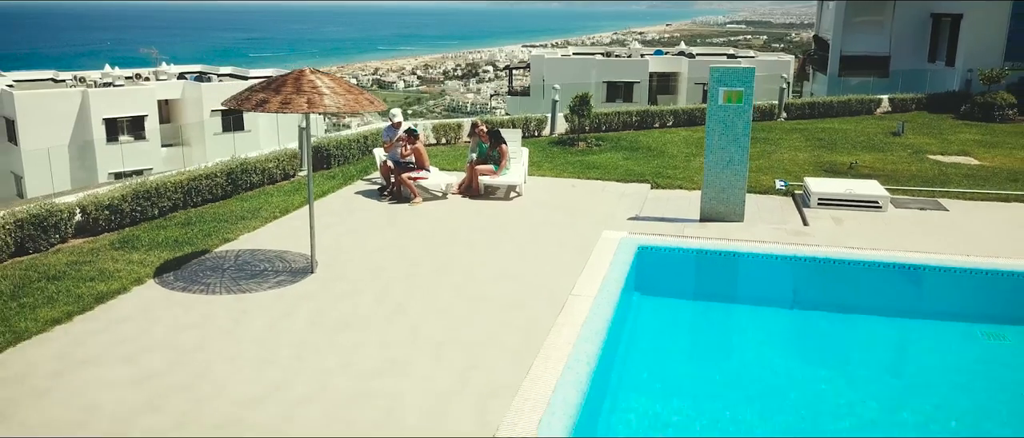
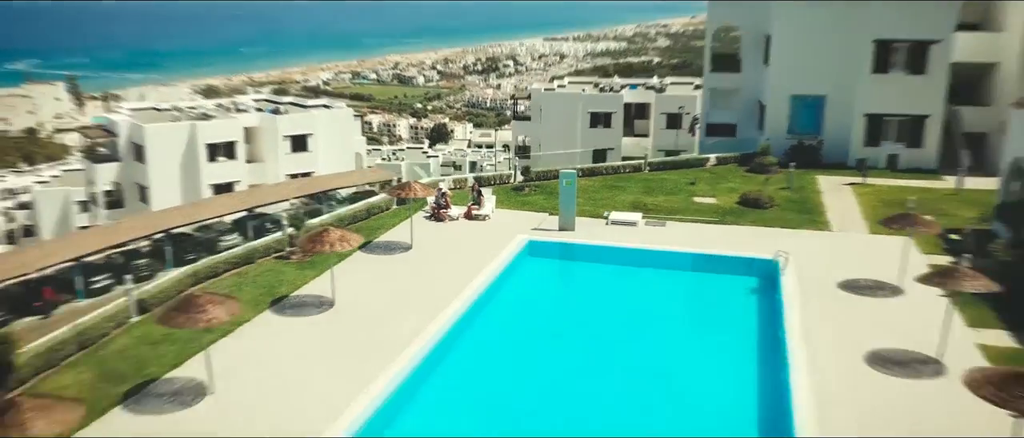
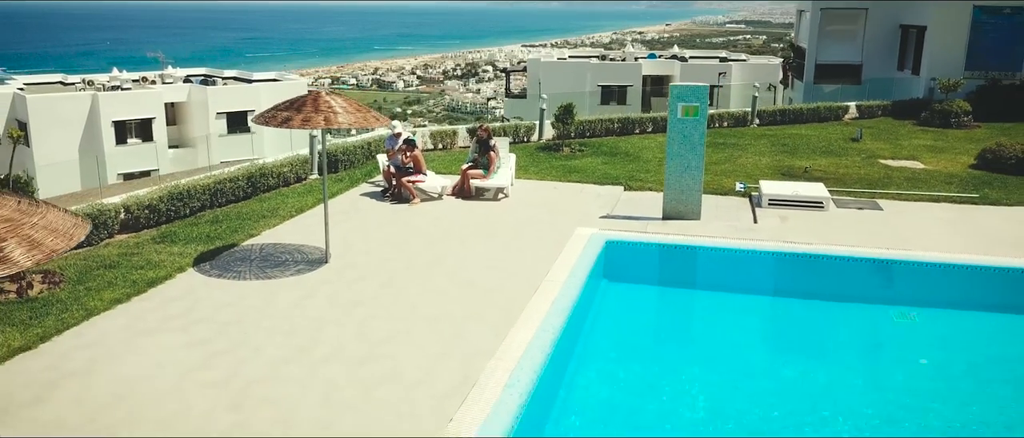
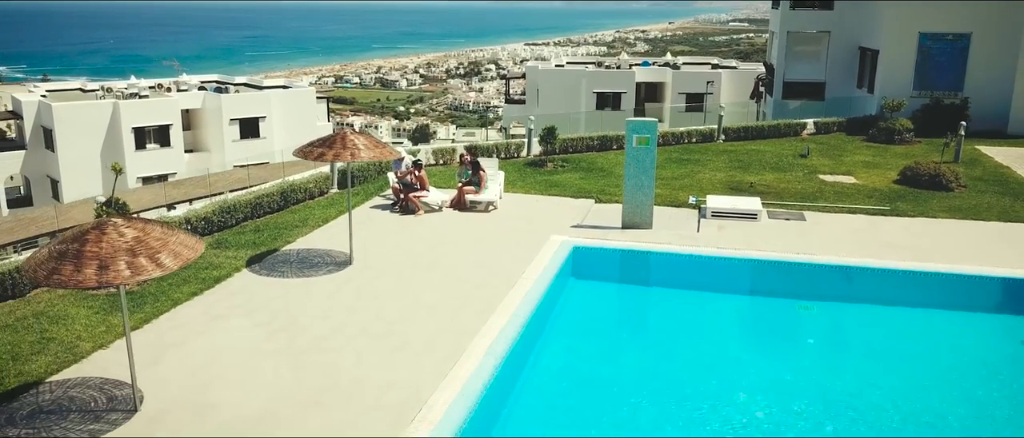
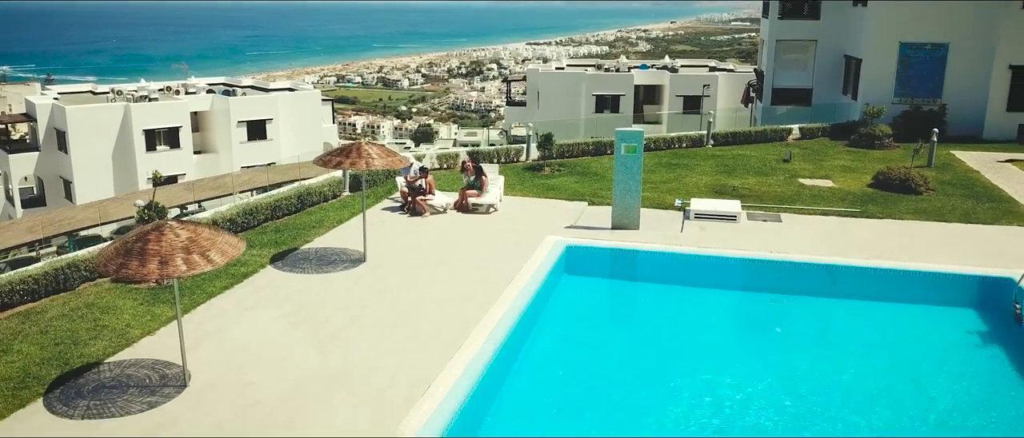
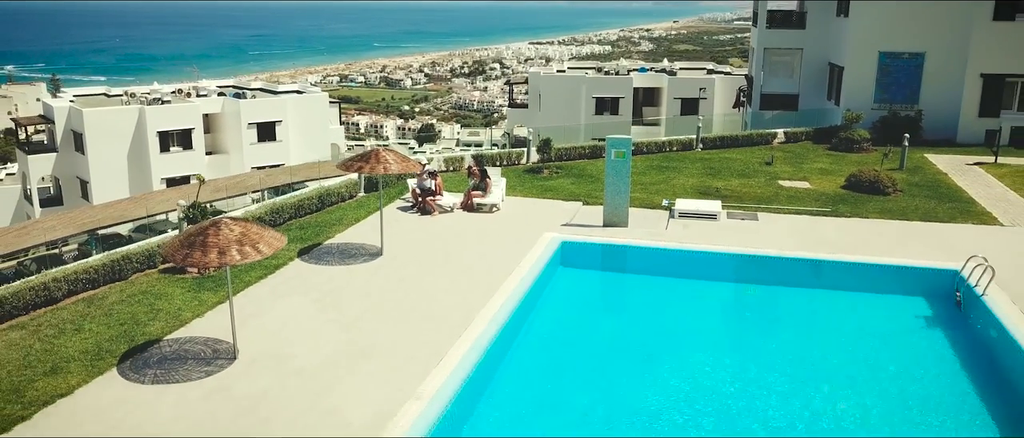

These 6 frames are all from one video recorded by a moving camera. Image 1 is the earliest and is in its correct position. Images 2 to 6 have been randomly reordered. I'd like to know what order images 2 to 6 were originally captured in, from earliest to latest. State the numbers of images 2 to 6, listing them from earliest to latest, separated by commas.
3, 4, 5, 6, 2
